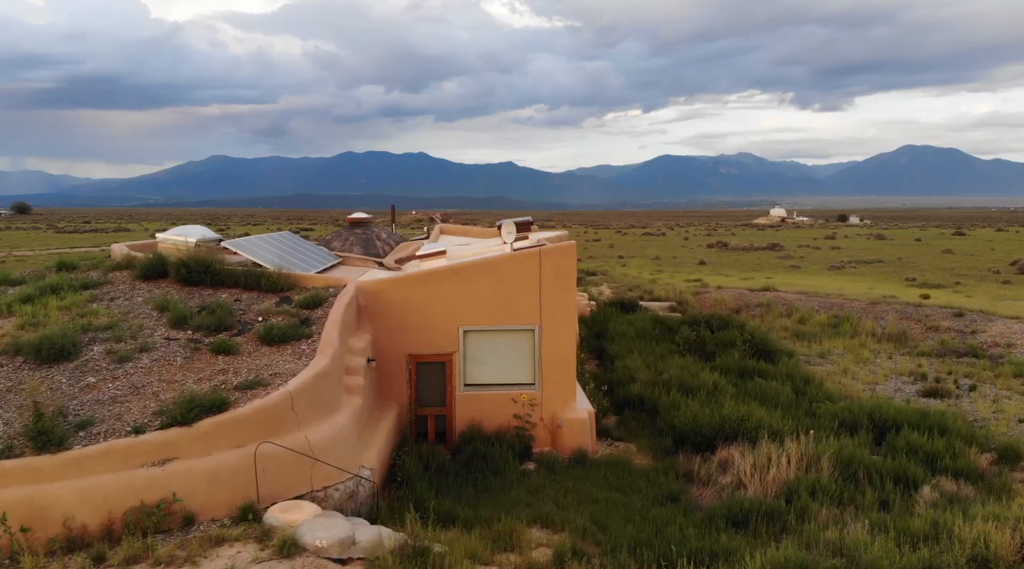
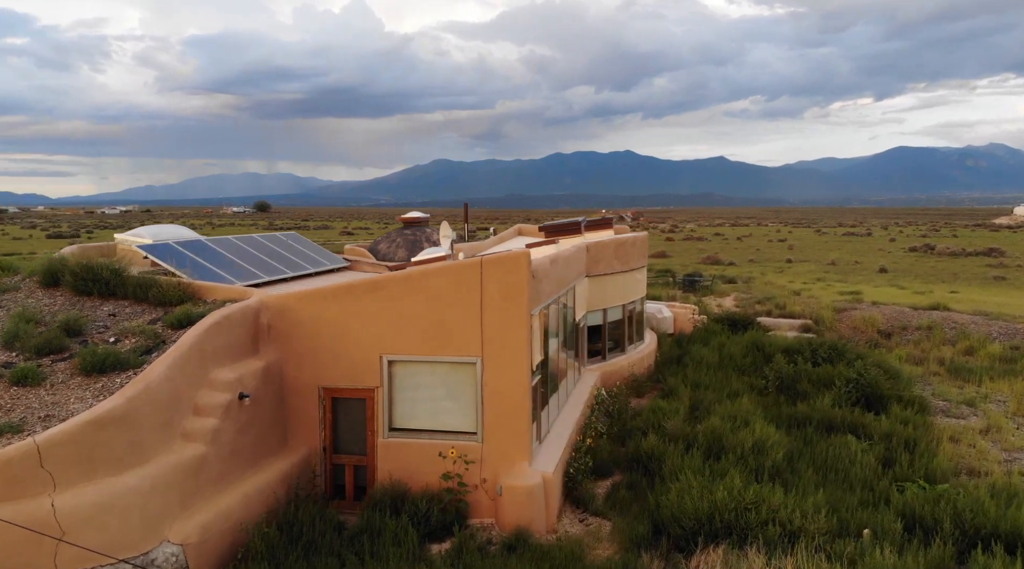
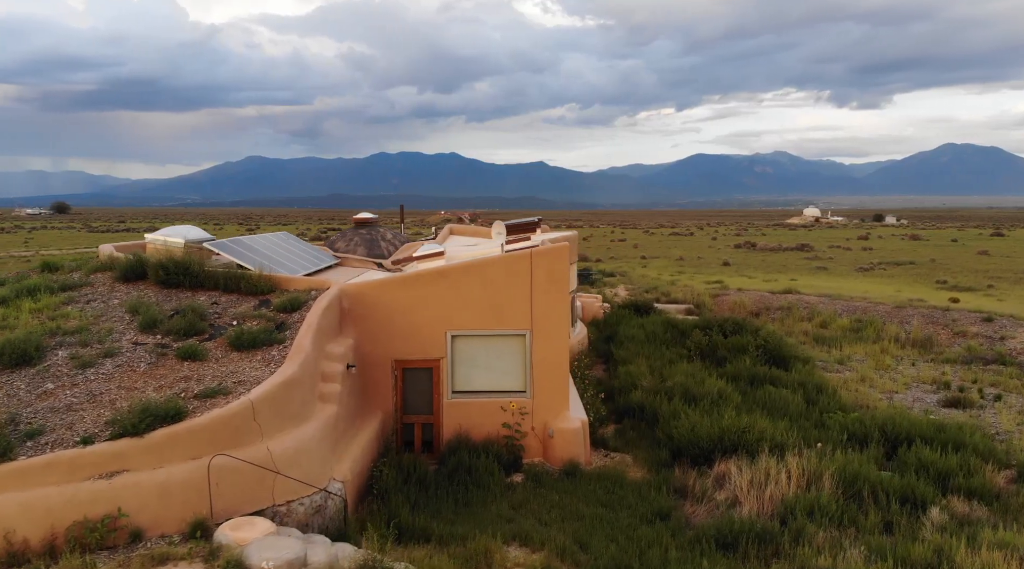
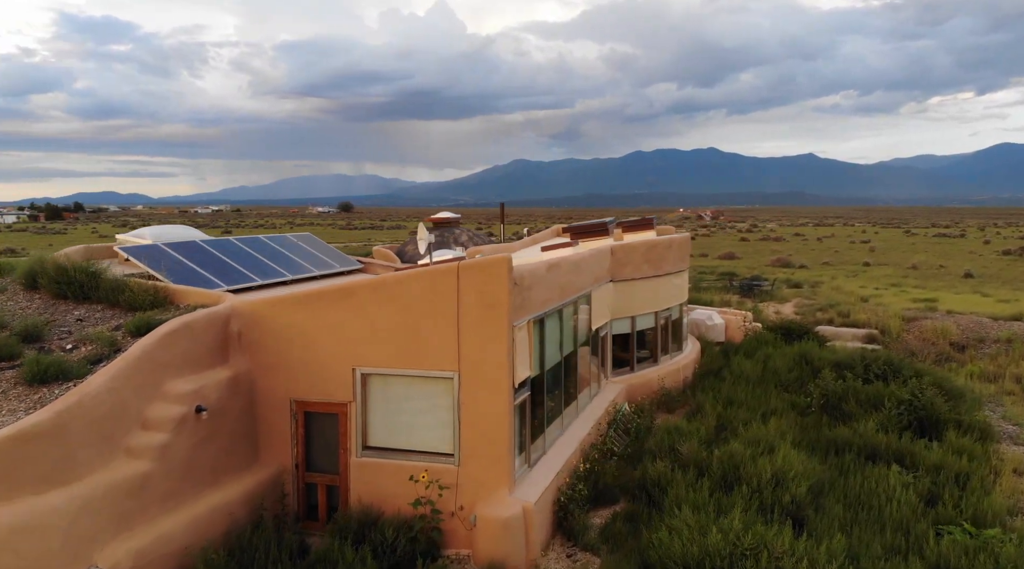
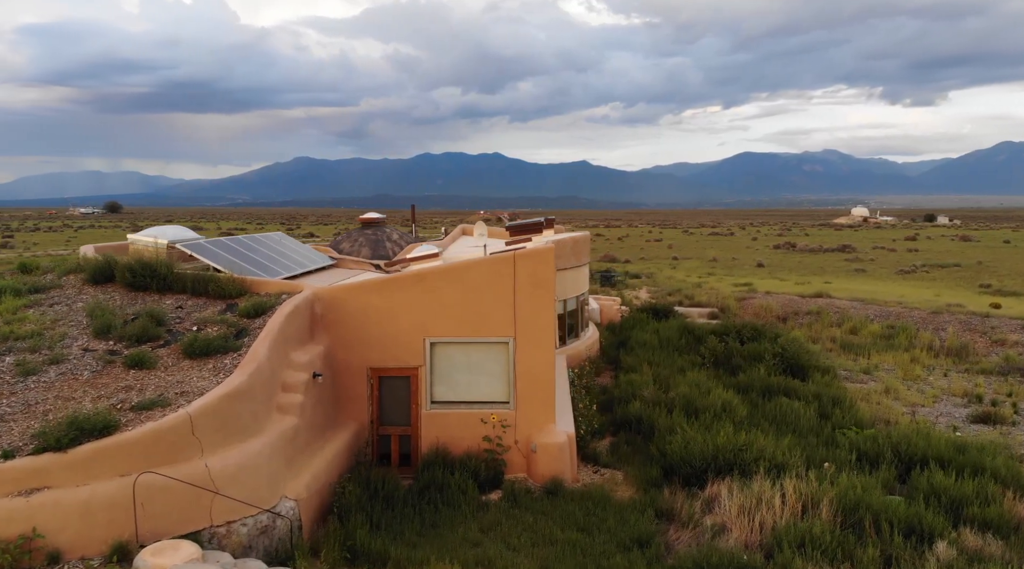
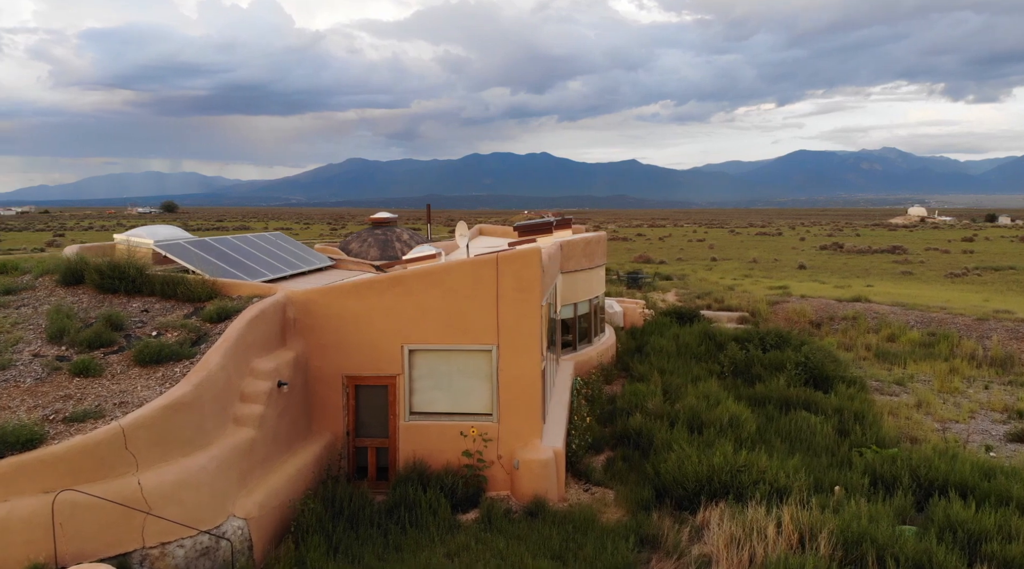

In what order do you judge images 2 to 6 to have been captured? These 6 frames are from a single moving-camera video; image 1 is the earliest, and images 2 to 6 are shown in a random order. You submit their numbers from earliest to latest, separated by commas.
3, 5, 6, 2, 4
